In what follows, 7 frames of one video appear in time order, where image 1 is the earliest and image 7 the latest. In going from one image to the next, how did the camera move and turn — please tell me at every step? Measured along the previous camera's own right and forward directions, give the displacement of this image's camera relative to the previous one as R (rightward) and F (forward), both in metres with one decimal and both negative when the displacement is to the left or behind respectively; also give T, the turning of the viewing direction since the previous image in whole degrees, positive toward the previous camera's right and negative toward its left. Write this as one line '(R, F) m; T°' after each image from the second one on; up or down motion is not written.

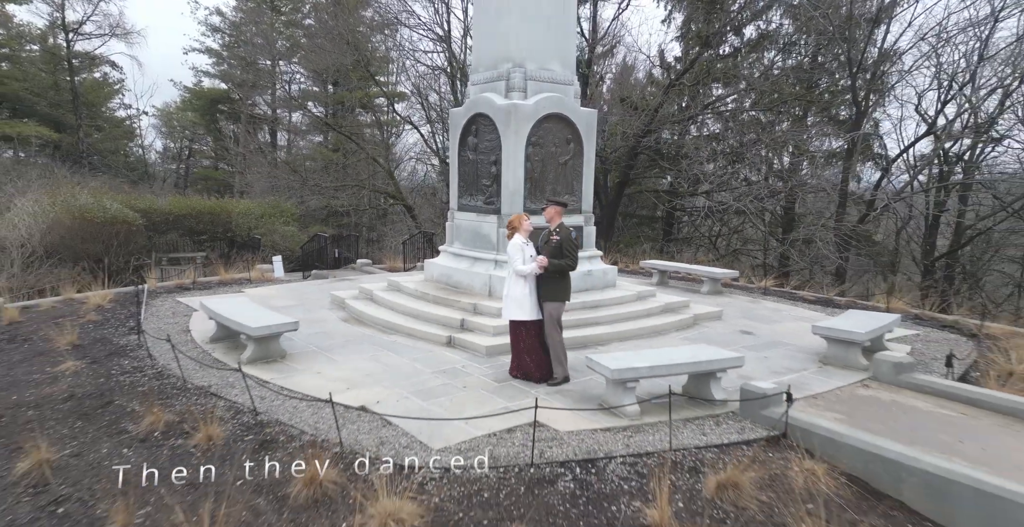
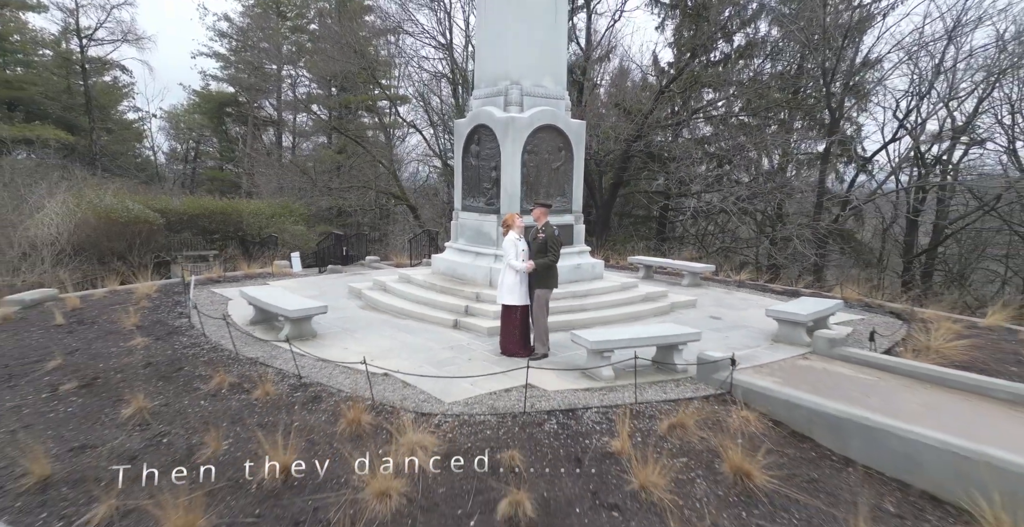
(0.0, -0.7) m; 0°
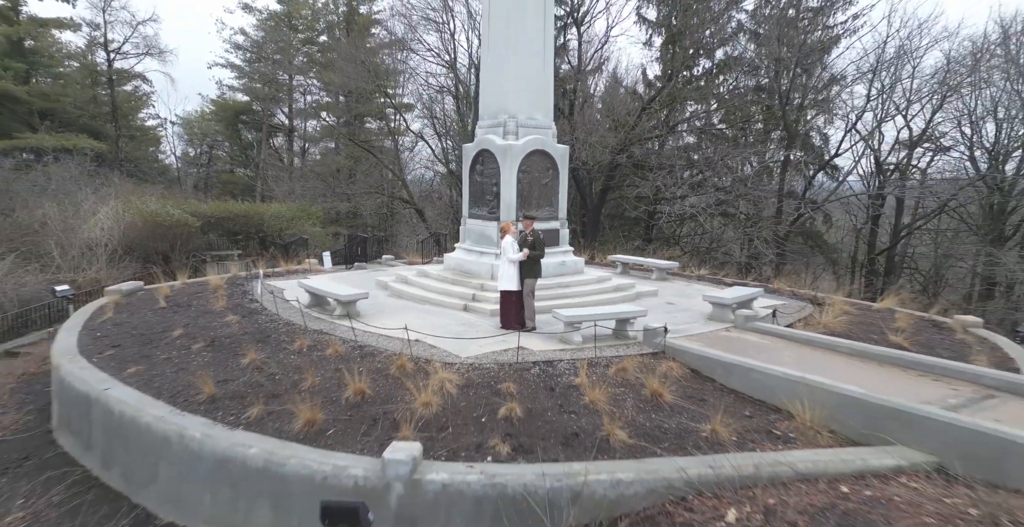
(0.0, -1.6) m; 0°
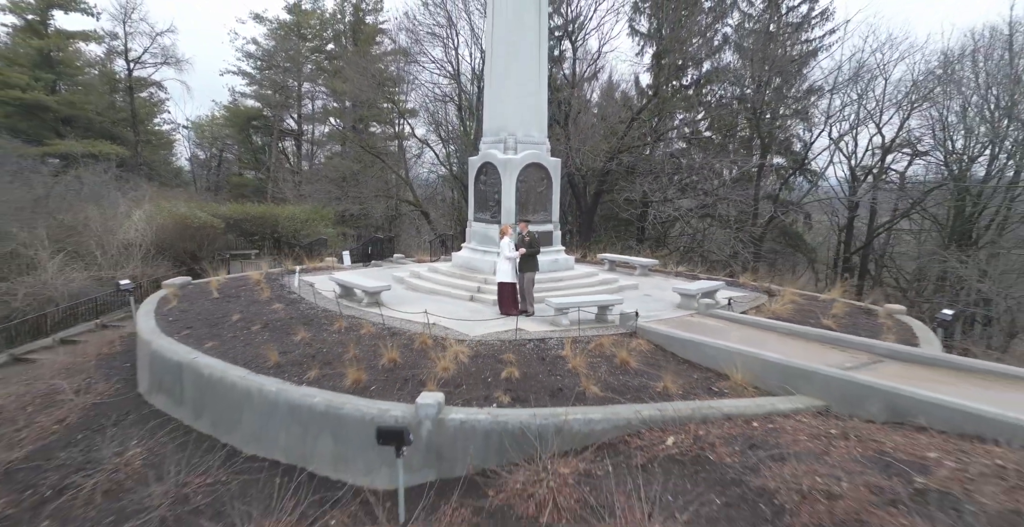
(0.0, -1.2) m; 0°
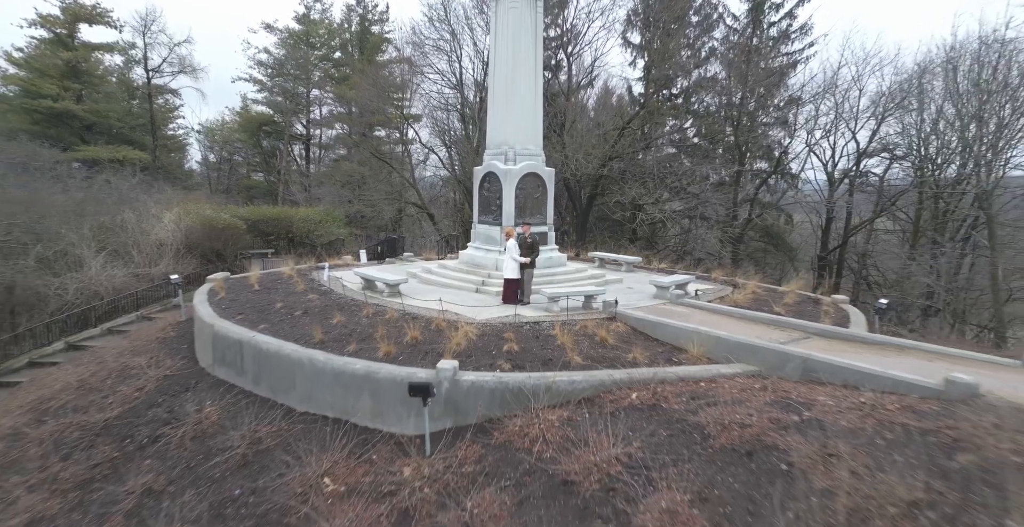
(0.0, -1.3) m; 0°
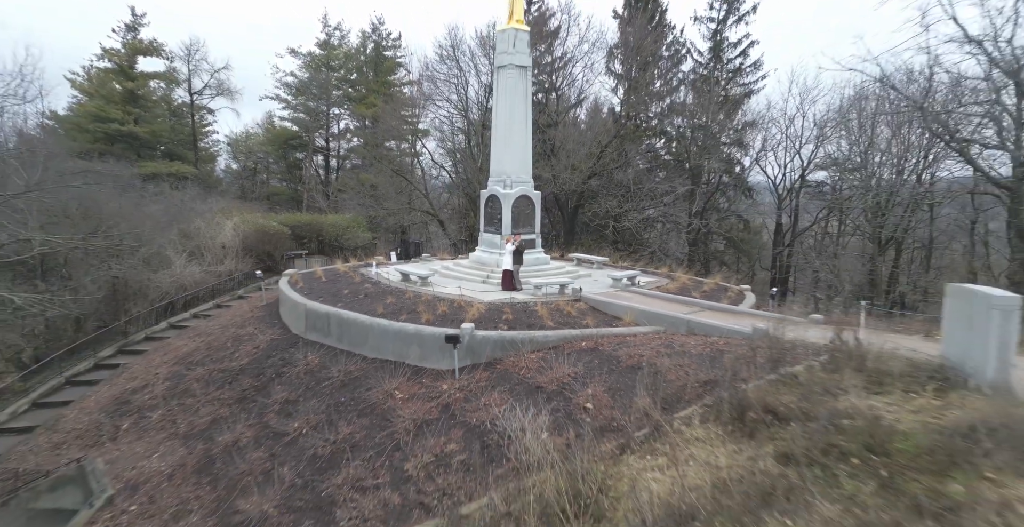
(+0.1, -3.5) m; 0°
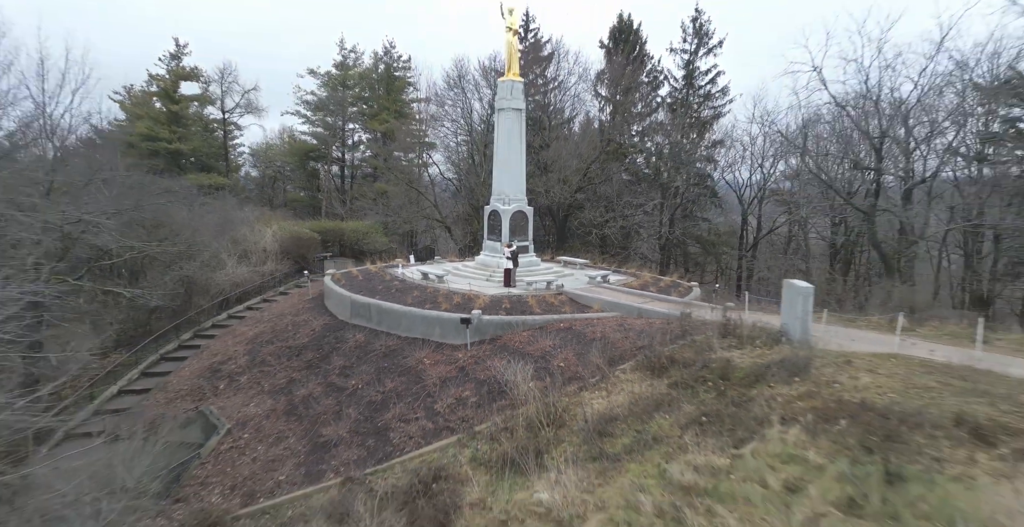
(+0.1, -3.3) m; 0°
